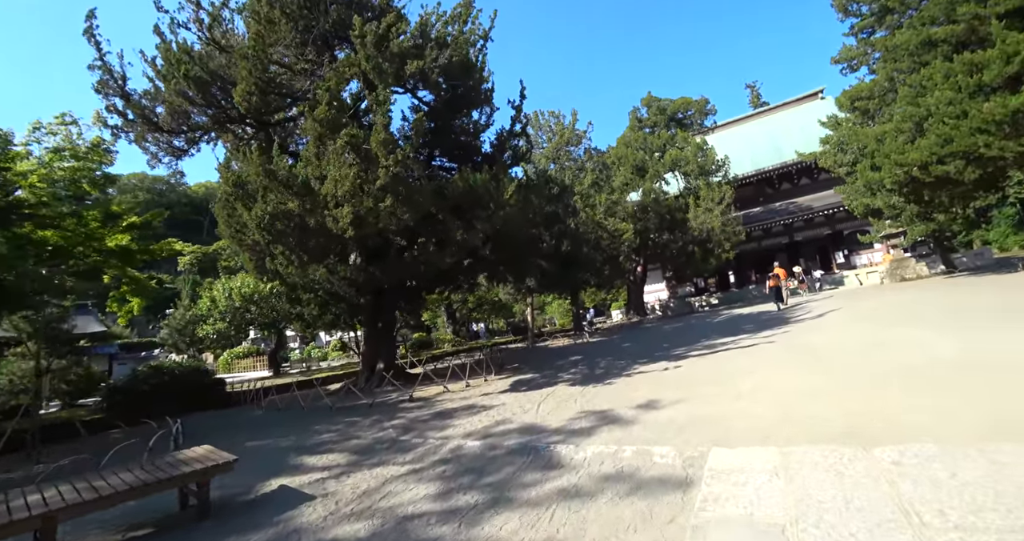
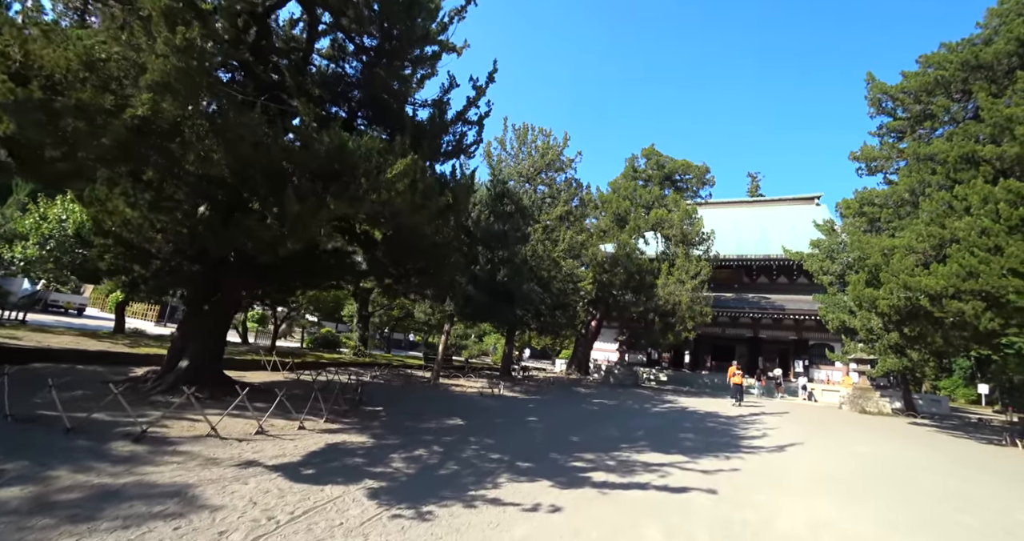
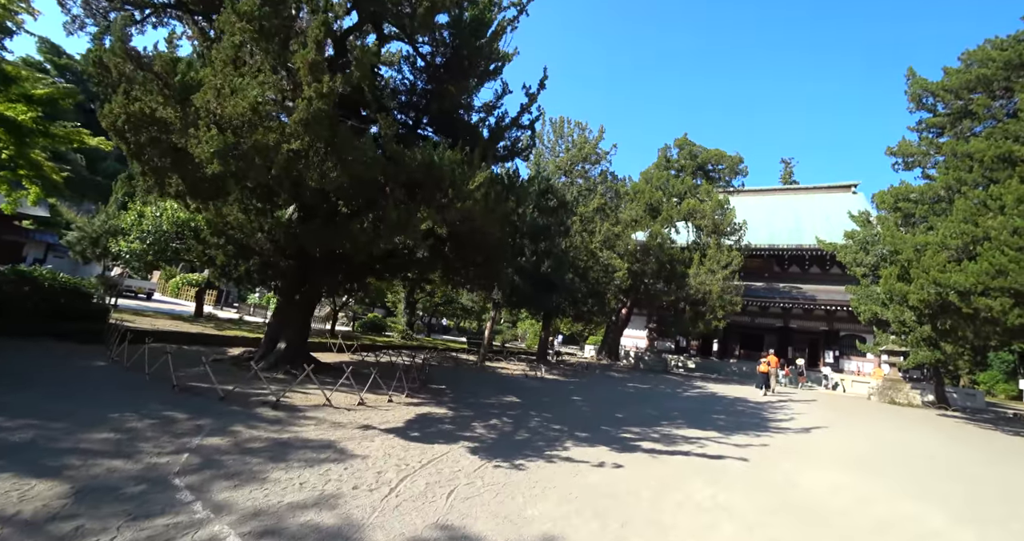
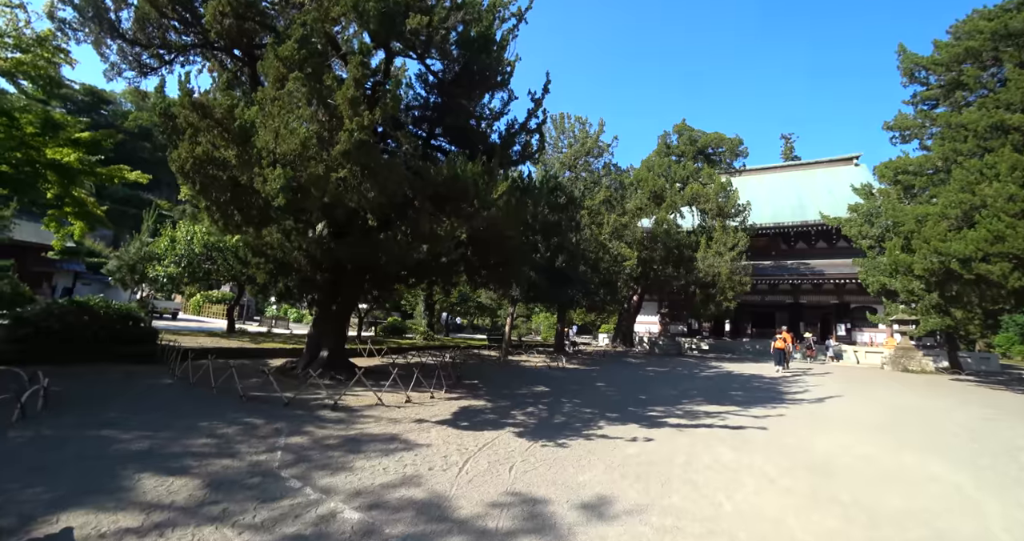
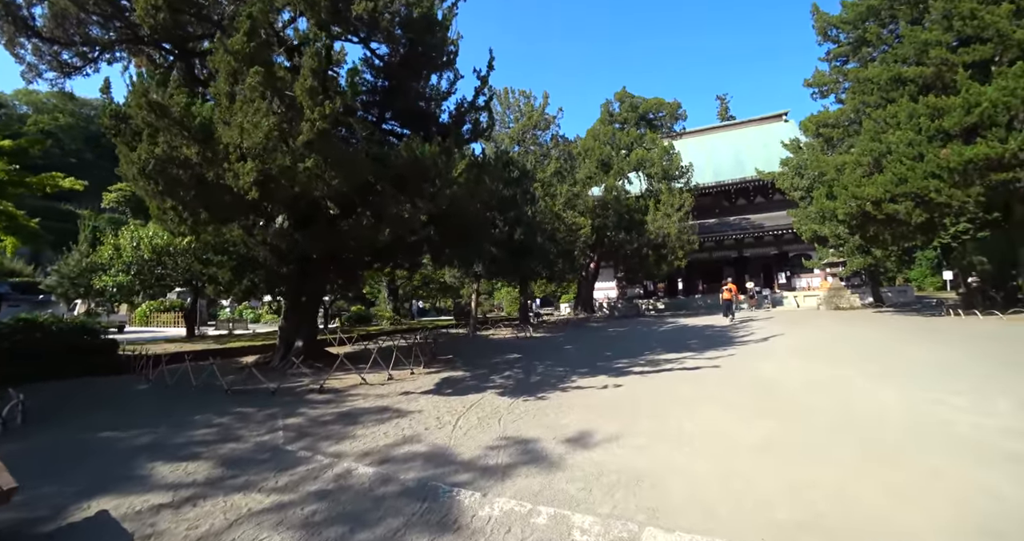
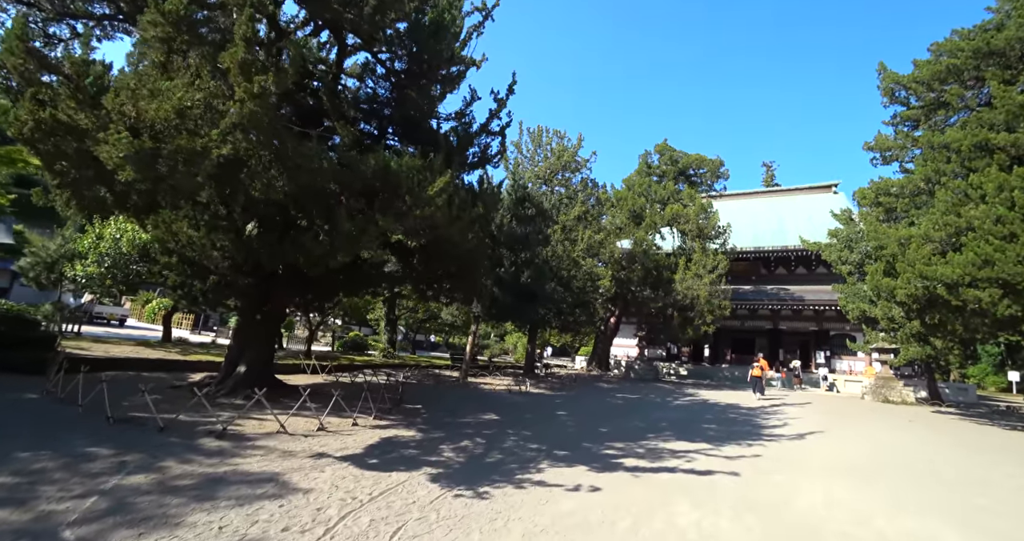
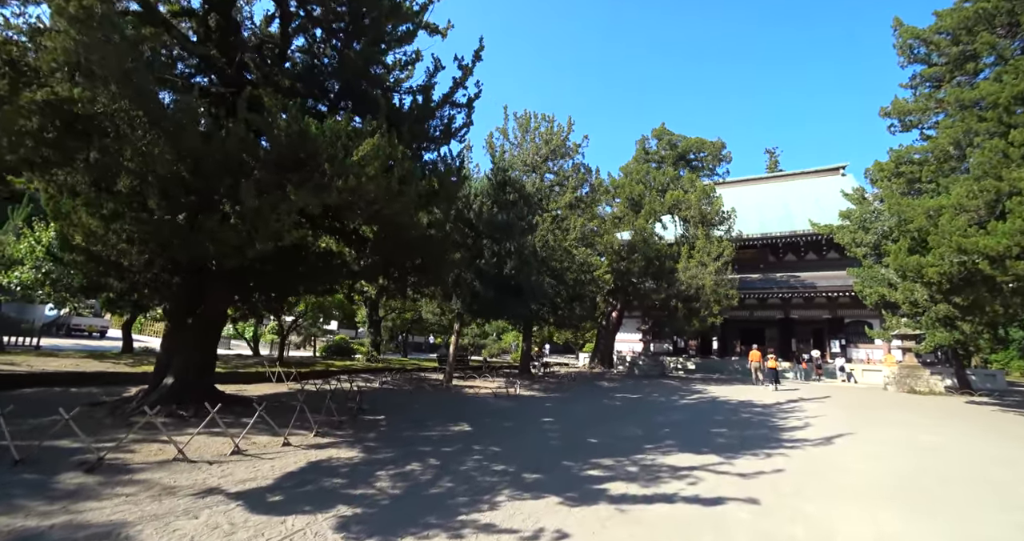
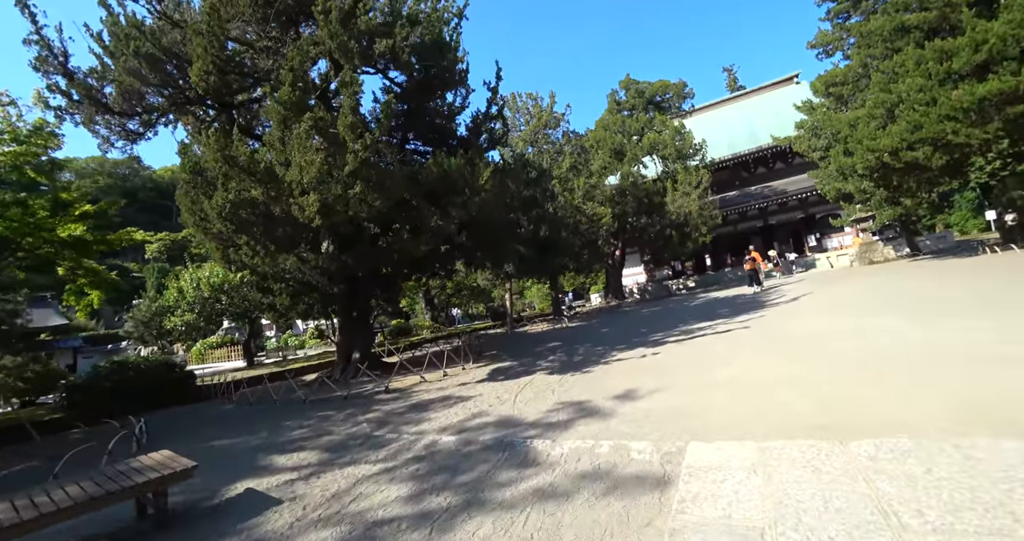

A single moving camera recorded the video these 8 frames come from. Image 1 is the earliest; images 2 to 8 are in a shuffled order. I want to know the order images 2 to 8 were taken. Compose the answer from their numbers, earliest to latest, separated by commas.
8, 5, 4, 3, 6, 2, 7
